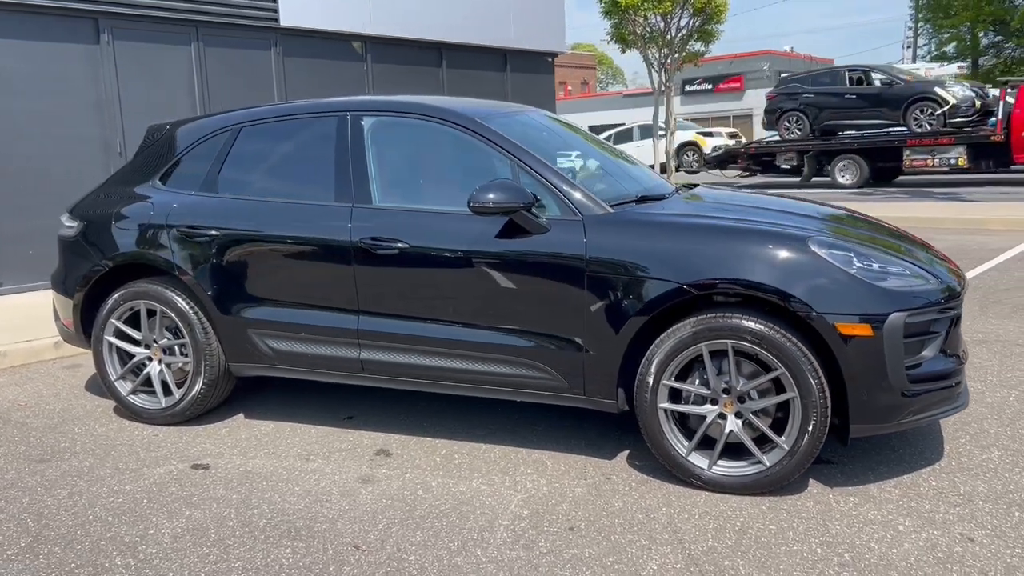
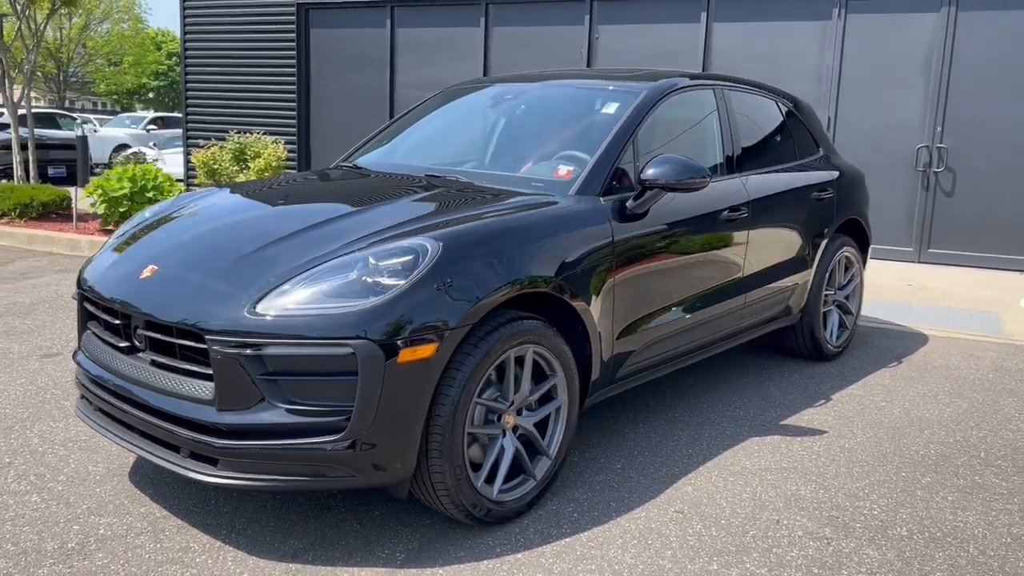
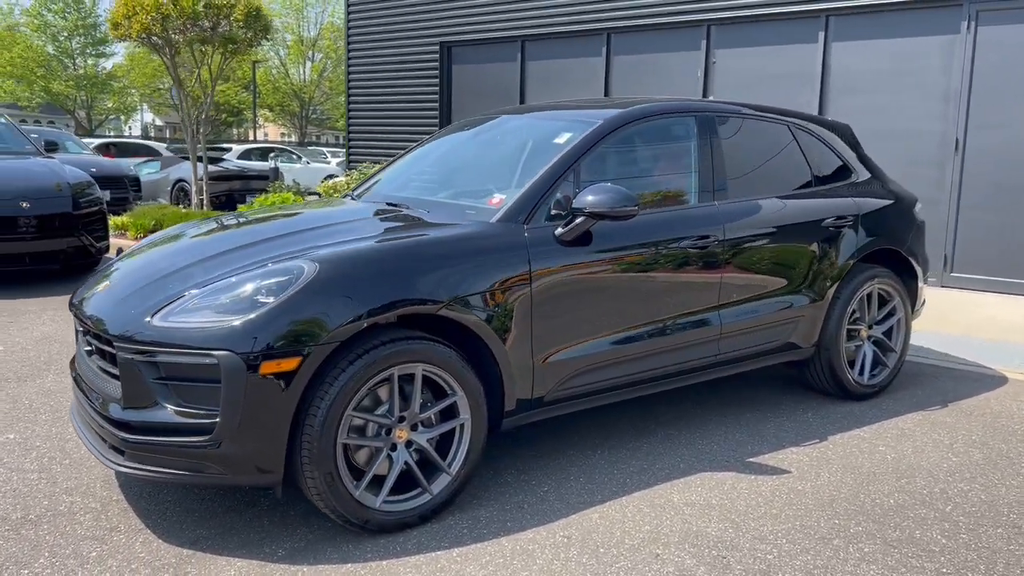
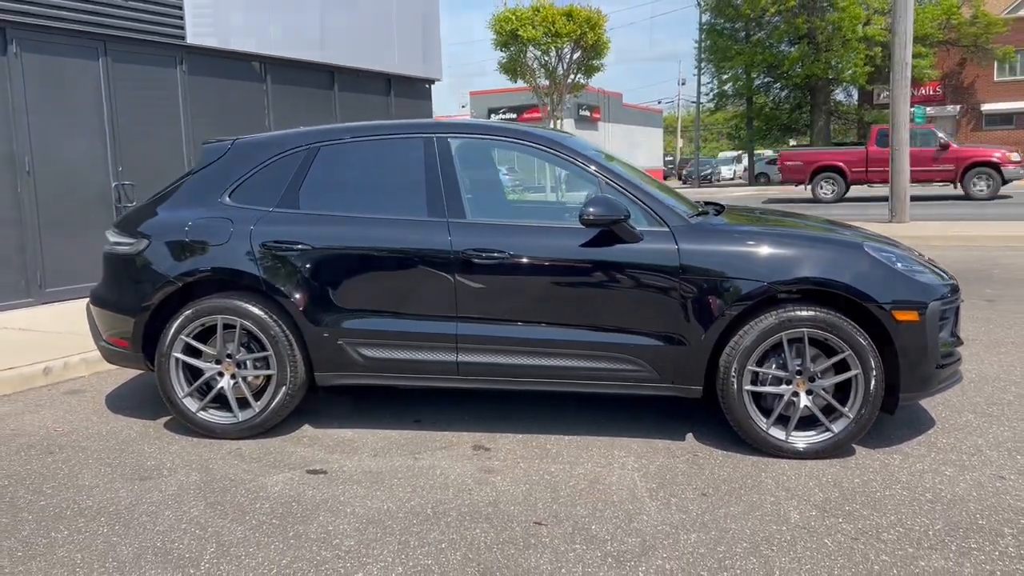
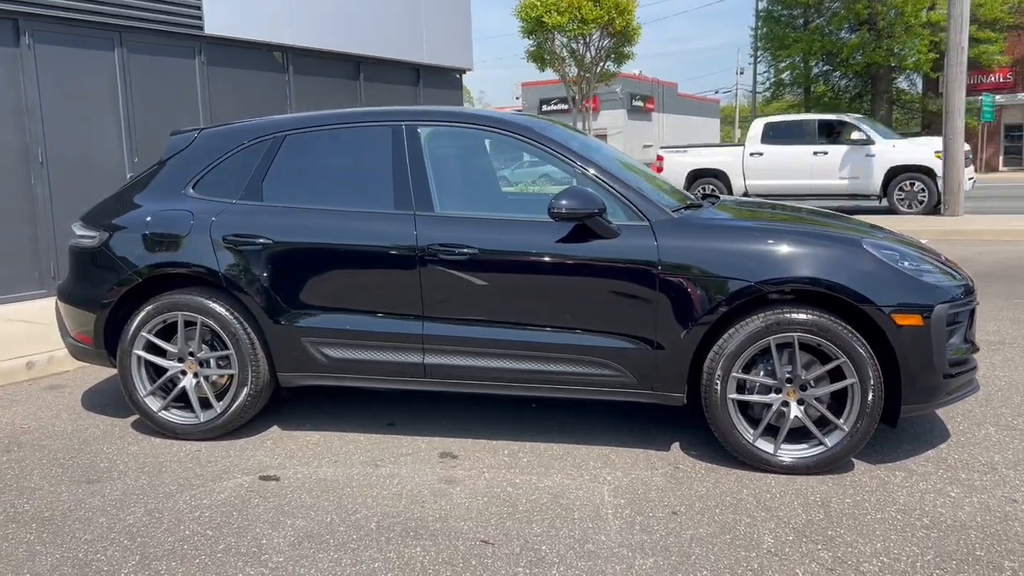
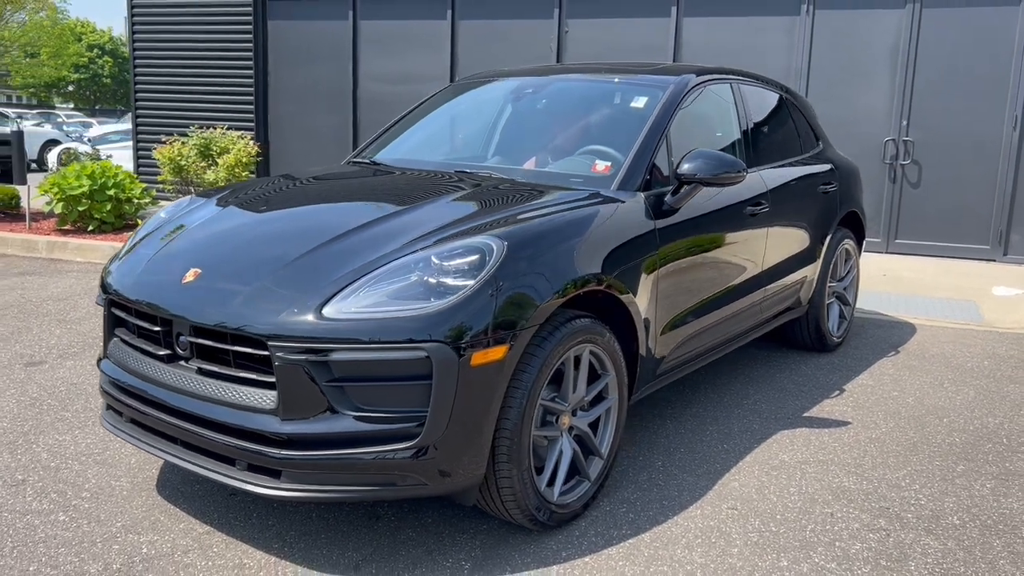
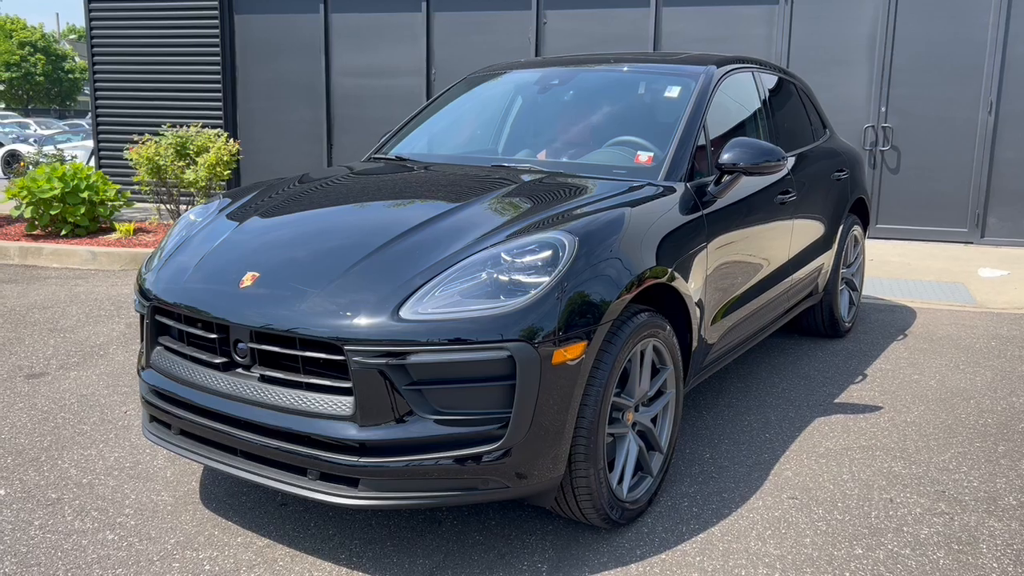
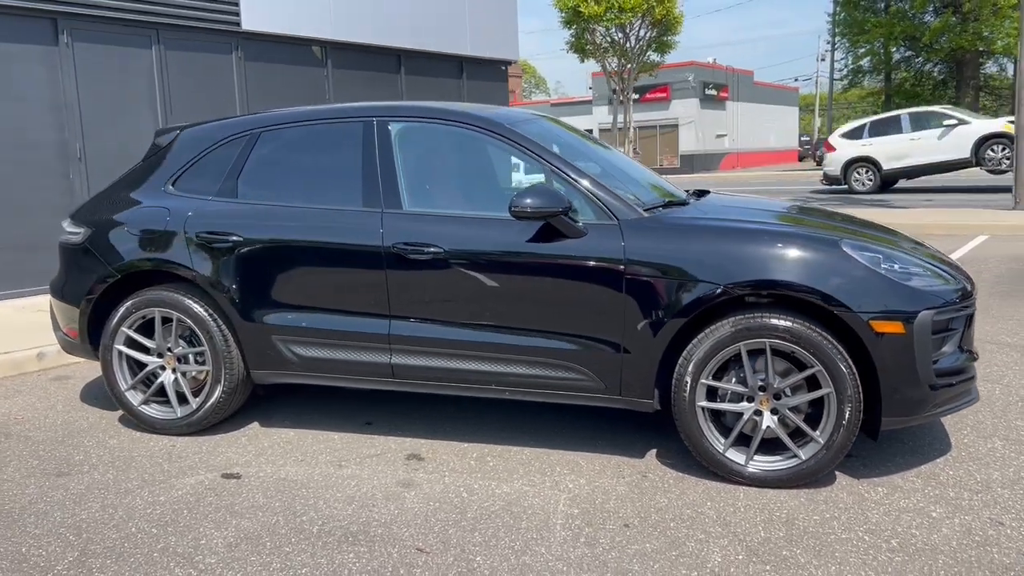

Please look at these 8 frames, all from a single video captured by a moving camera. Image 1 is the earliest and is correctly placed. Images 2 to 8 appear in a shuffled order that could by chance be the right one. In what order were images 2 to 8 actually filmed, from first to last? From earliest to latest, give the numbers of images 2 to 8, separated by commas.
8, 5, 4, 7, 6, 2, 3
